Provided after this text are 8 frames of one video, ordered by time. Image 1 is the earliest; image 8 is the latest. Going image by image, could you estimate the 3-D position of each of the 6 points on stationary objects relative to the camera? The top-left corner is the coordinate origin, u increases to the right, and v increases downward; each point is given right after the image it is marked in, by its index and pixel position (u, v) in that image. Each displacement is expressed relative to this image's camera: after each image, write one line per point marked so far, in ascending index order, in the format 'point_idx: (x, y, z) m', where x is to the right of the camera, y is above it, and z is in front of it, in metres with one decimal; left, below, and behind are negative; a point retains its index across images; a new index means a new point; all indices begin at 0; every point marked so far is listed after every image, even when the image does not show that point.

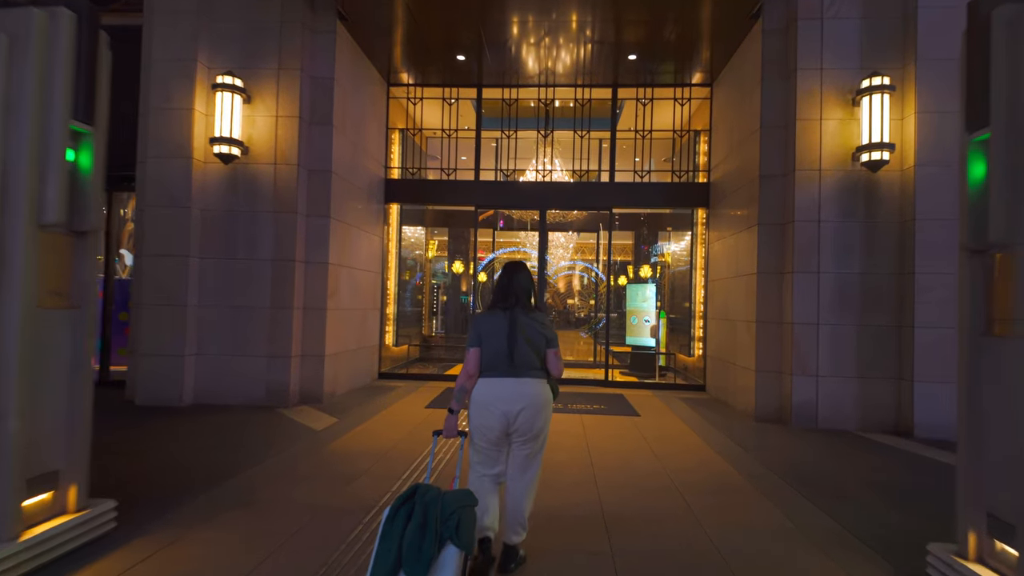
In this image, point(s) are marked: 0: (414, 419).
0: (-1.4, -1.8, +8.1) m
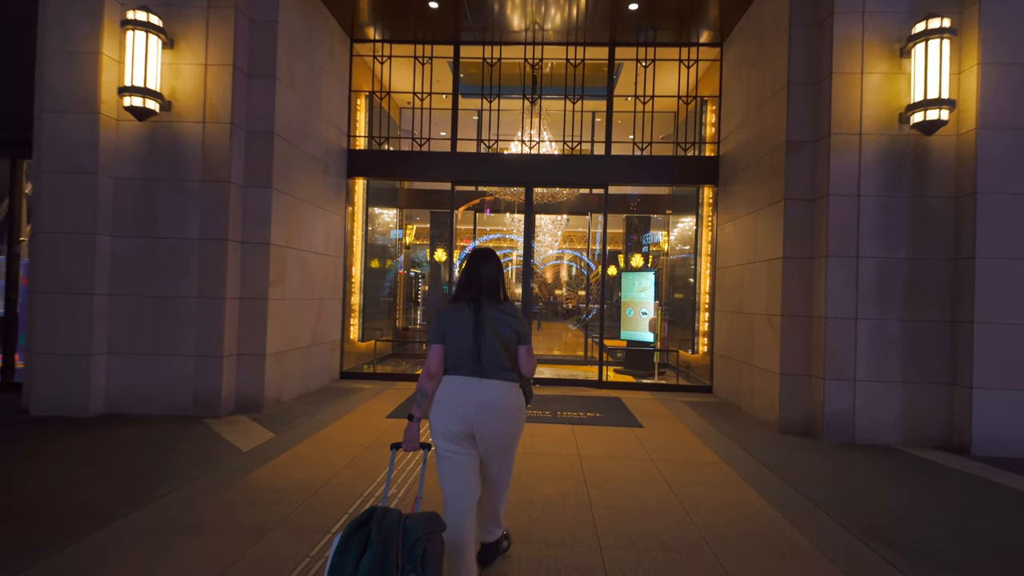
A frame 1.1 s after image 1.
0: (-1.6, -1.6, +6.8) m
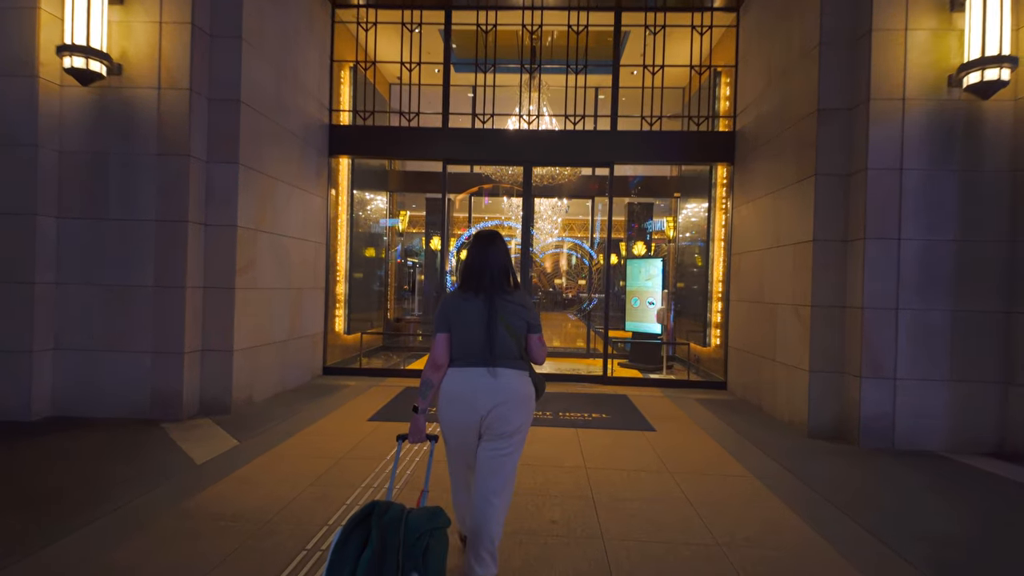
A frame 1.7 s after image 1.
0: (-1.6, -1.5, +6.0) m
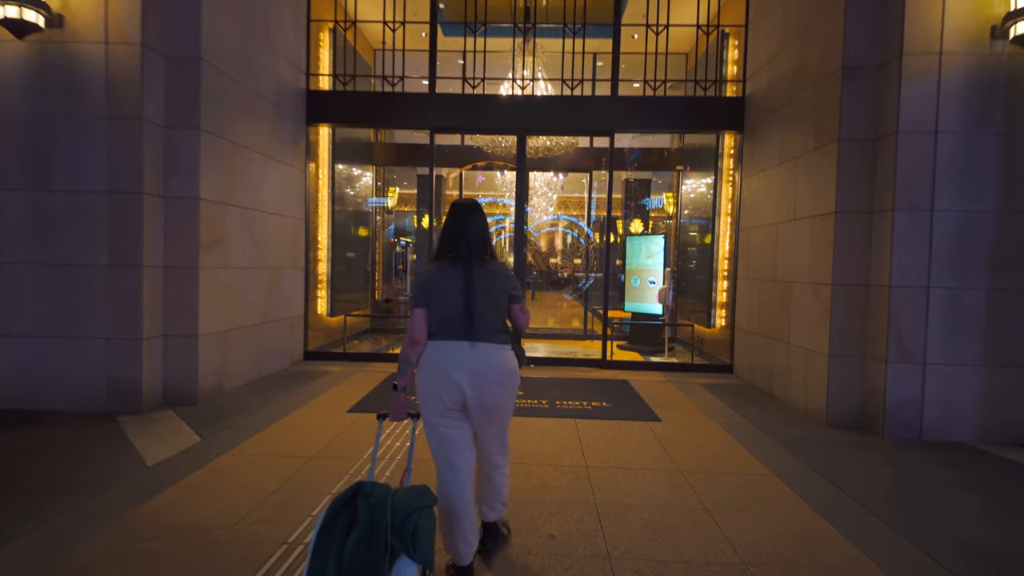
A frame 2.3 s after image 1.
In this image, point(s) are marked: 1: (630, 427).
0: (-1.7, -1.3, +5.5) m
1: (+1.1, -1.3, +5.4) m
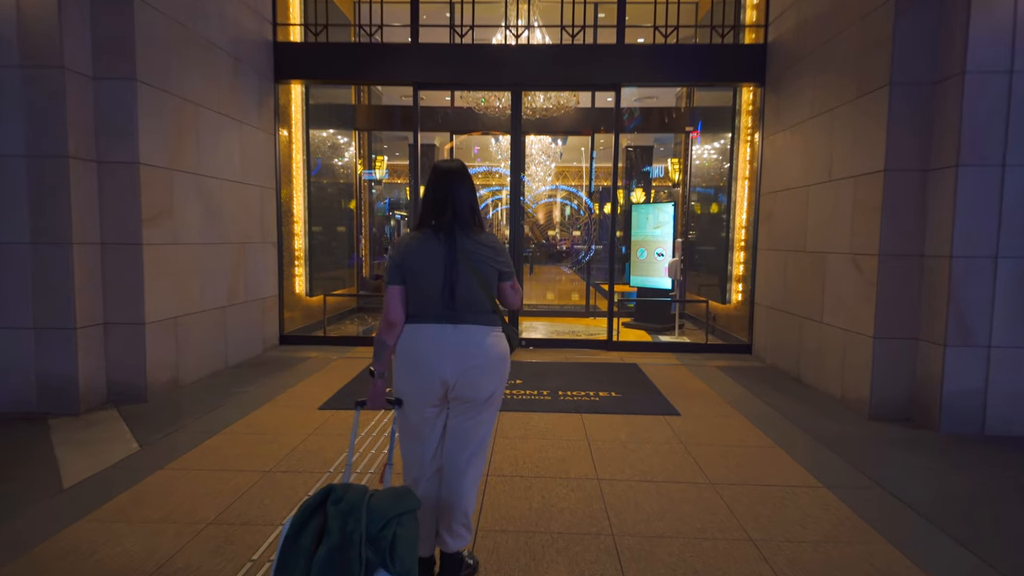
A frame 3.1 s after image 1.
0: (-1.7, -1.1, +4.7) m
1: (+1.1, -1.1, +4.7) m
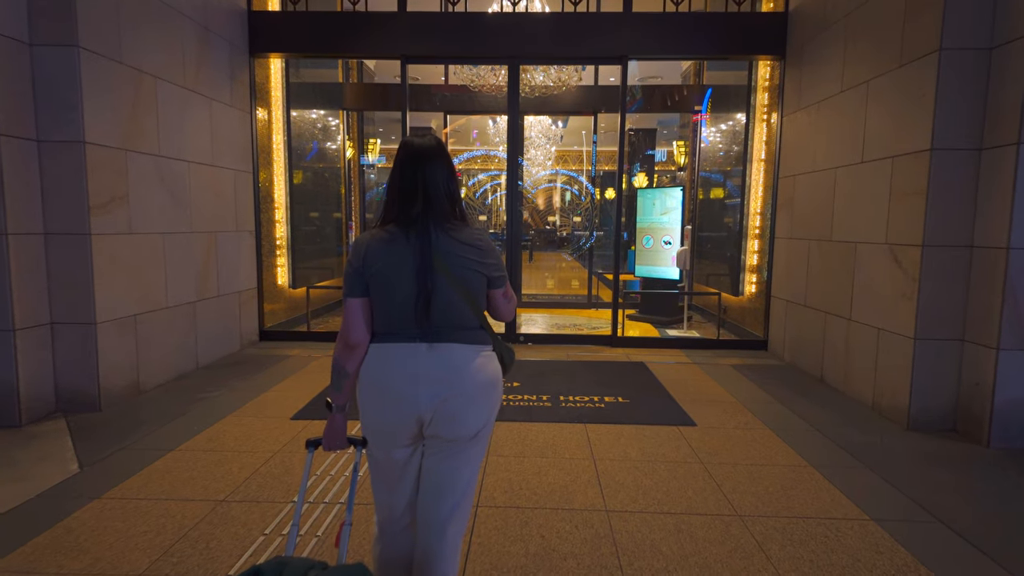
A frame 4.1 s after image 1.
0: (-1.8, -1.1, +4.2) m
1: (+1.0, -1.1, +4.1) m
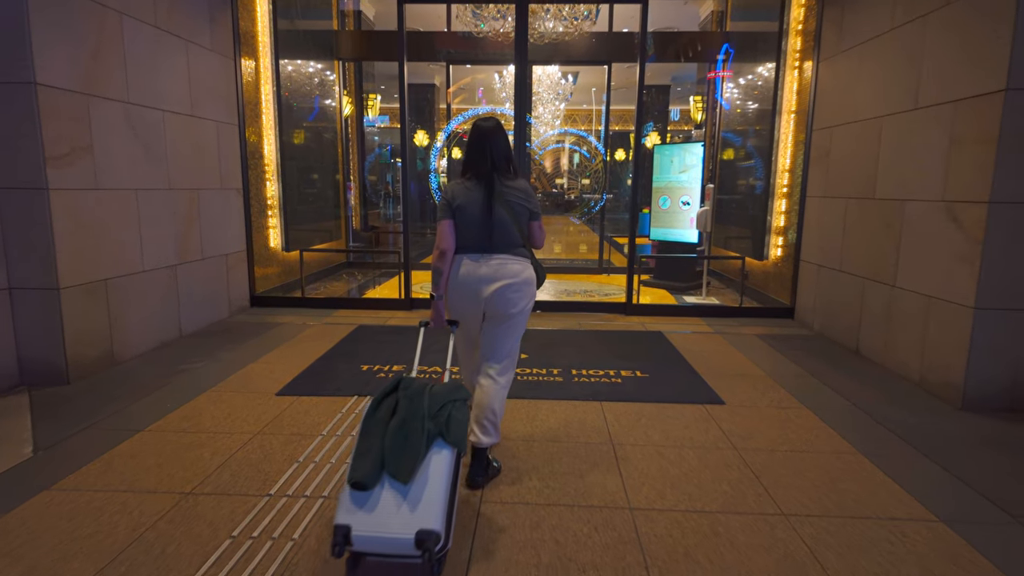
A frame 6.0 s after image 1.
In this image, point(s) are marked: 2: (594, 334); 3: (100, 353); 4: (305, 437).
0: (-1.7, -0.8, +3.8) m
1: (+1.1, -0.8, +3.7) m
2: (+0.8, -0.5, +5.9) m
3: (-3.2, -0.5, +4.6) m
4: (-1.2, -0.9, +3.4) m
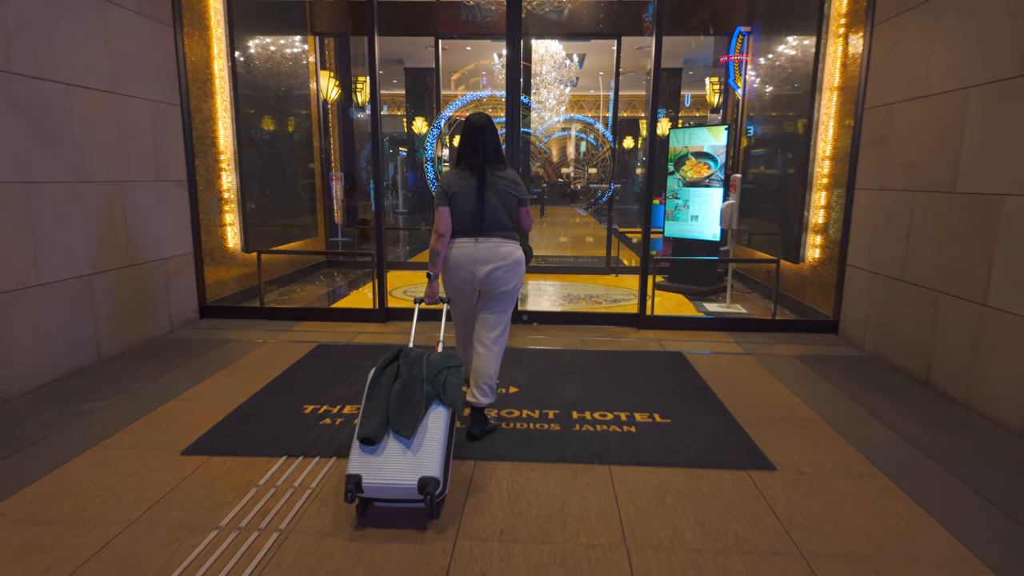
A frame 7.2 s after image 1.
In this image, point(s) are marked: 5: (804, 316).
0: (-1.8, -1.0, +2.8) m
1: (+1.0, -1.0, +2.7) m
2: (+0.7, -0.6, +4.9) m
3: (-3.3, -0.6, +3.6) m
4: (-1.3, -1.0, +2.4) m
5: (+3.0, -0.2, +6.1) m
